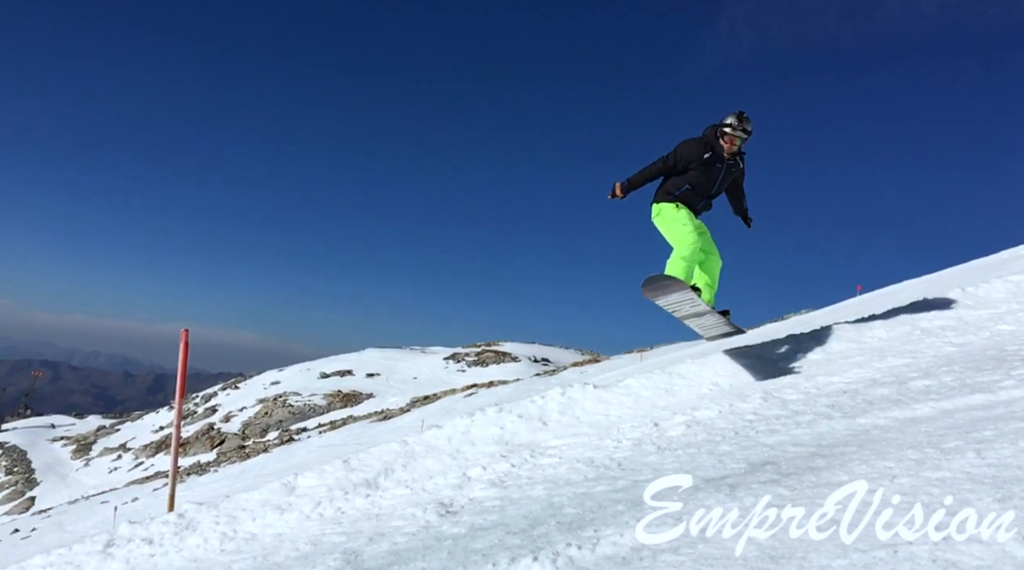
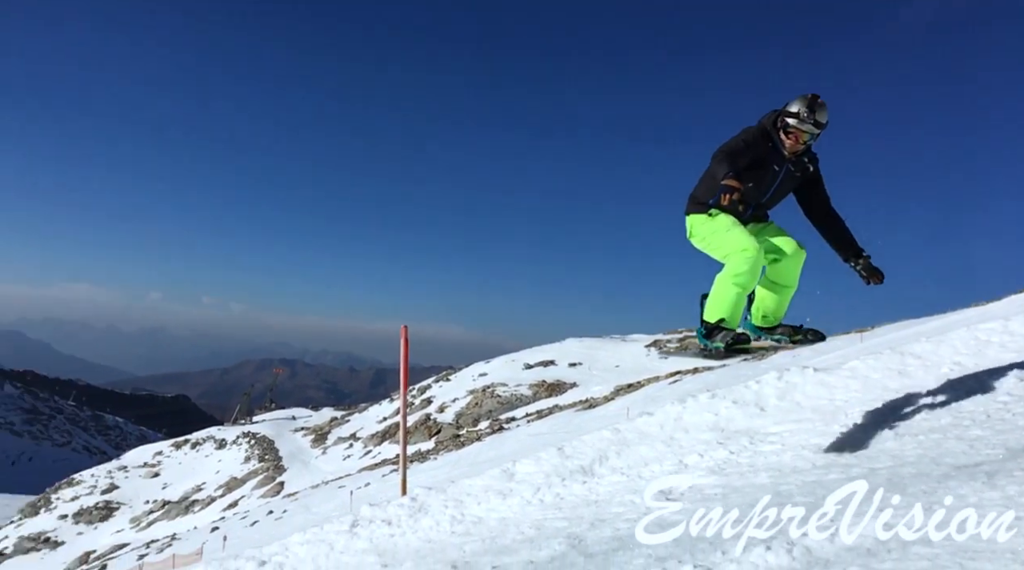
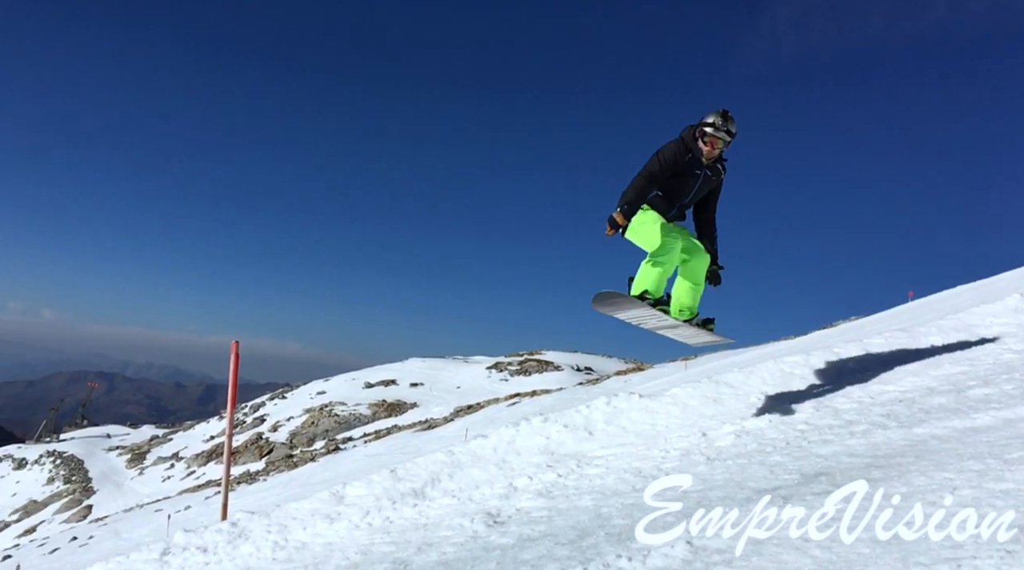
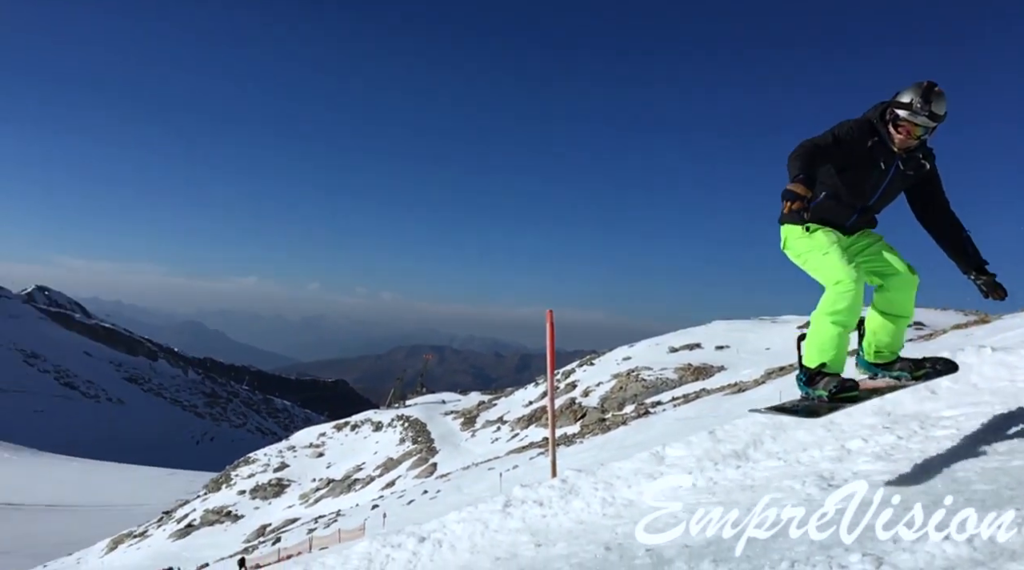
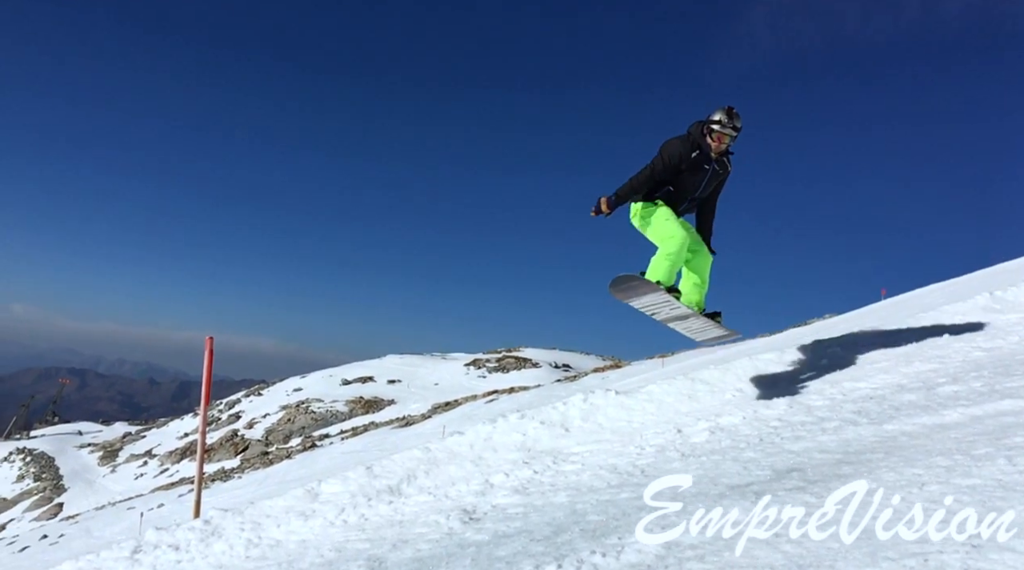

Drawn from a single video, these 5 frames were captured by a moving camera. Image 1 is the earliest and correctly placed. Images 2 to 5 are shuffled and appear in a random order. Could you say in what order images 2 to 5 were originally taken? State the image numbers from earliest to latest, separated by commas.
5, 3, 2, 4
